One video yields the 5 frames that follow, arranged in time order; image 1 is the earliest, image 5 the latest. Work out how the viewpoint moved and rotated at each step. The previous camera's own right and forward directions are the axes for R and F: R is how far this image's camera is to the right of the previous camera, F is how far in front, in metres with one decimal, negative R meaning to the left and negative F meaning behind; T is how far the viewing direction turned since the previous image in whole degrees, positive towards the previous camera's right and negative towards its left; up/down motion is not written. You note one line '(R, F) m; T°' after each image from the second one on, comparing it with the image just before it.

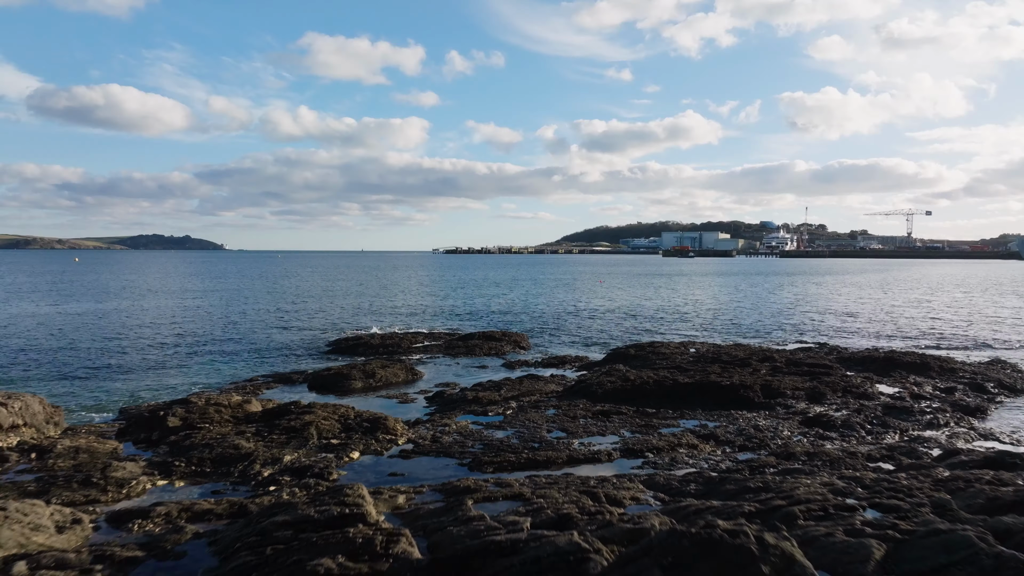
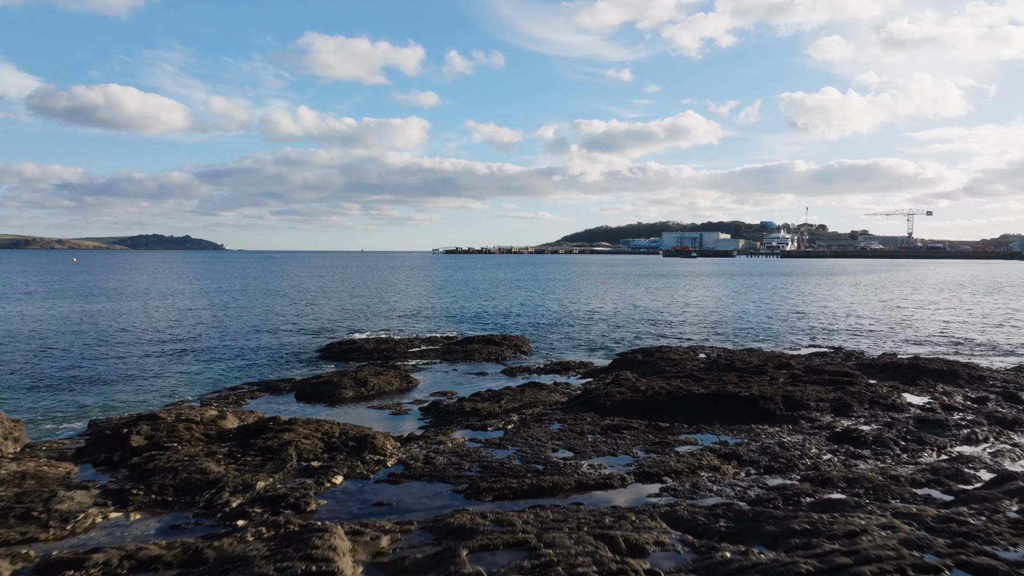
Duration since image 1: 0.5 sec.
(0.0, +1.6) m; 0°
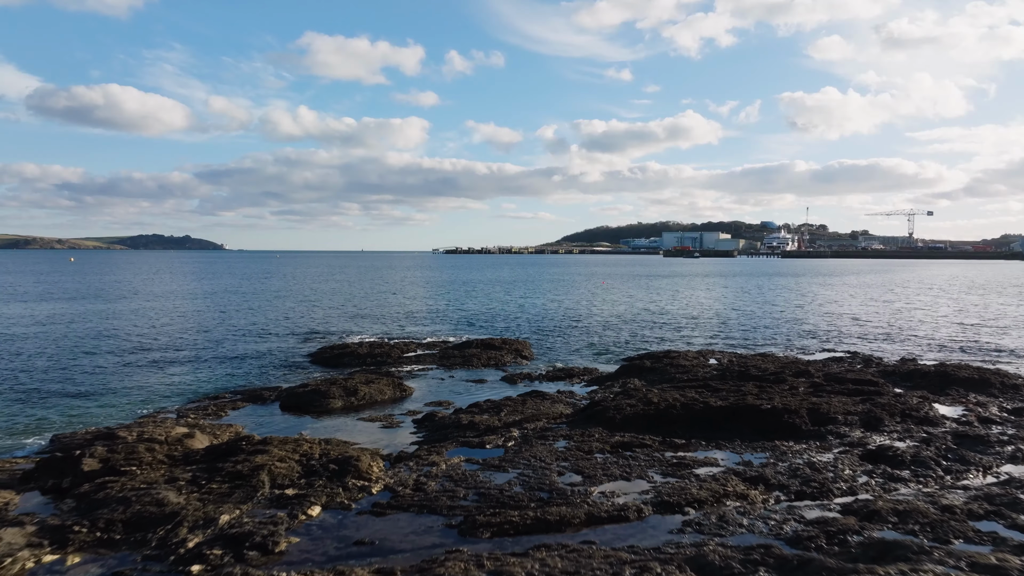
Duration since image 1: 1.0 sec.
(0.0, +1.6) m; 0°
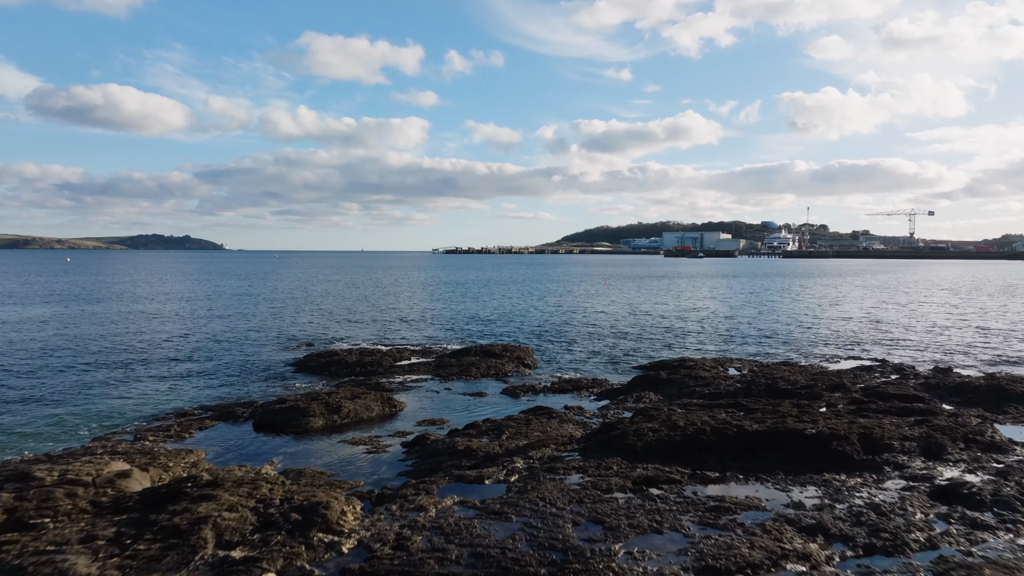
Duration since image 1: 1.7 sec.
(-0.1, +2.5) m; 0°
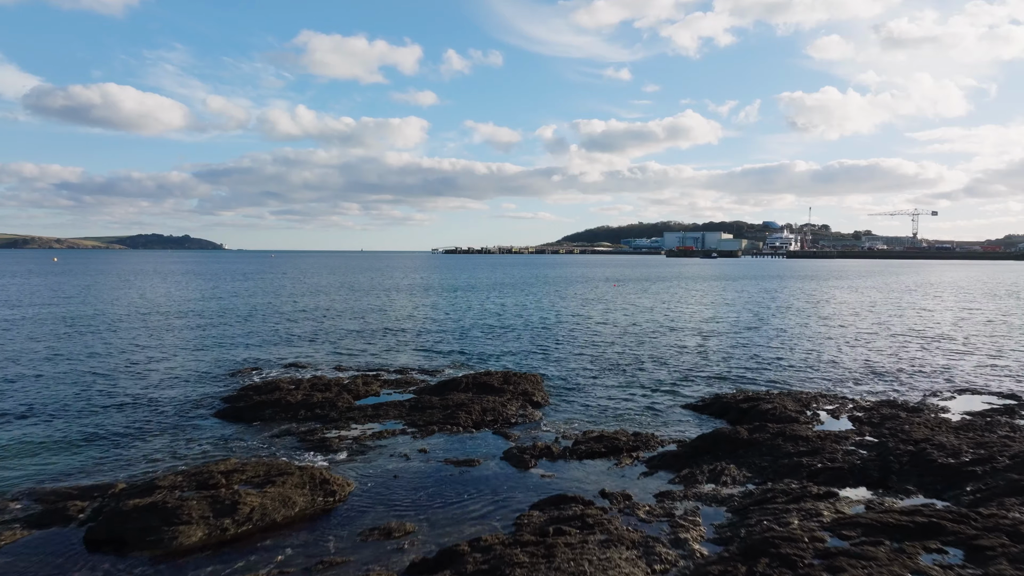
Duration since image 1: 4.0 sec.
(-0.2, +8.1) m; 0°
